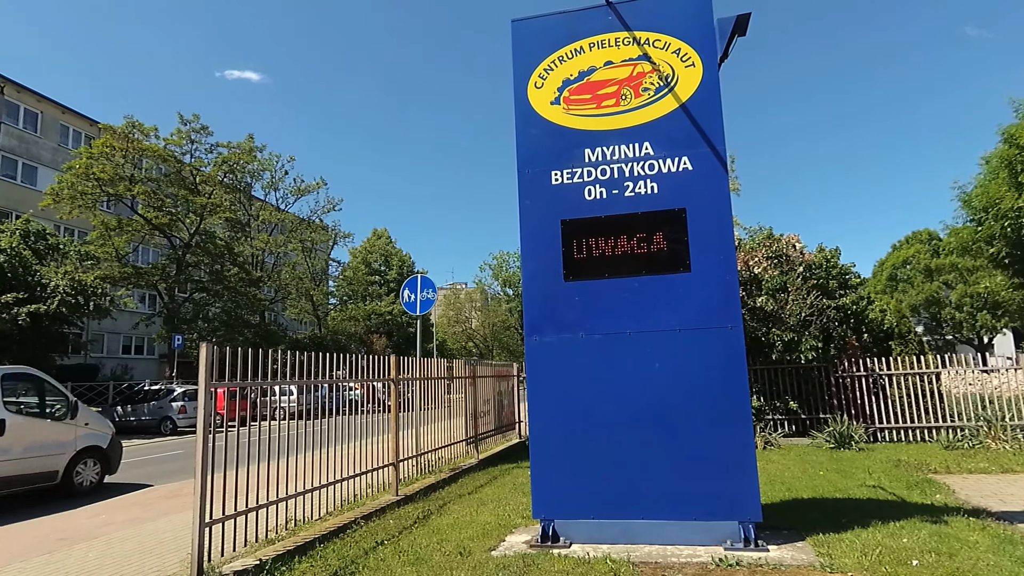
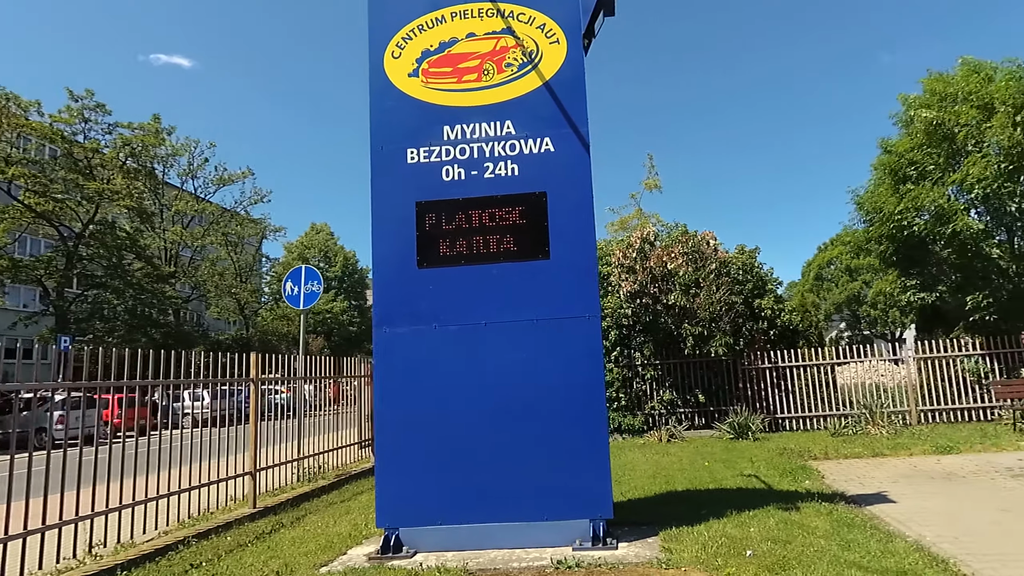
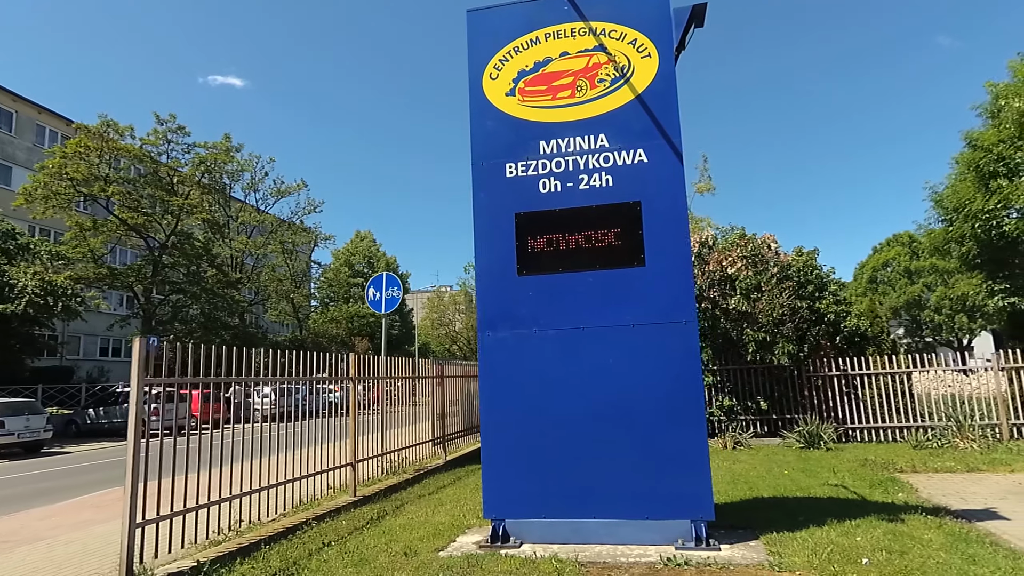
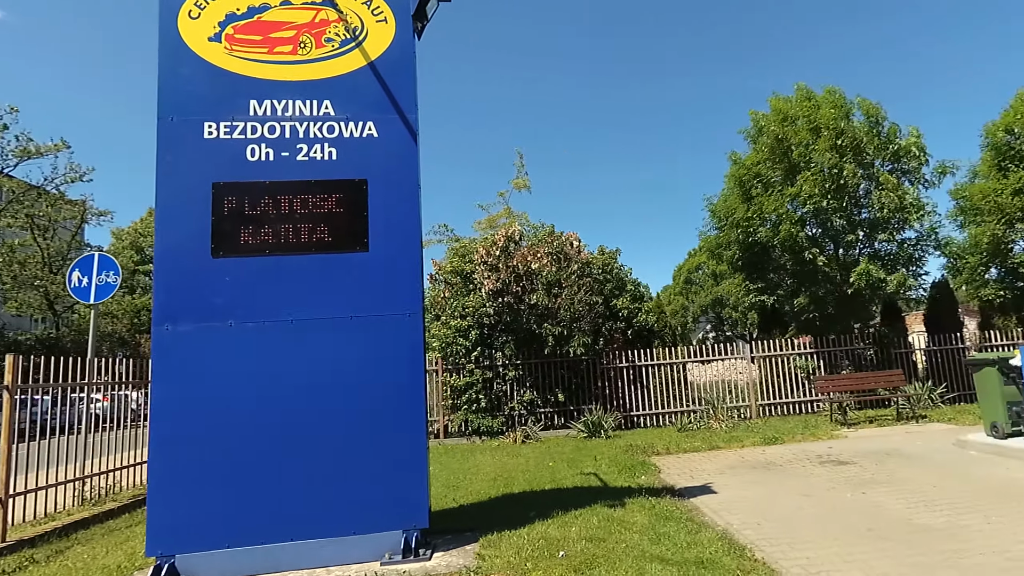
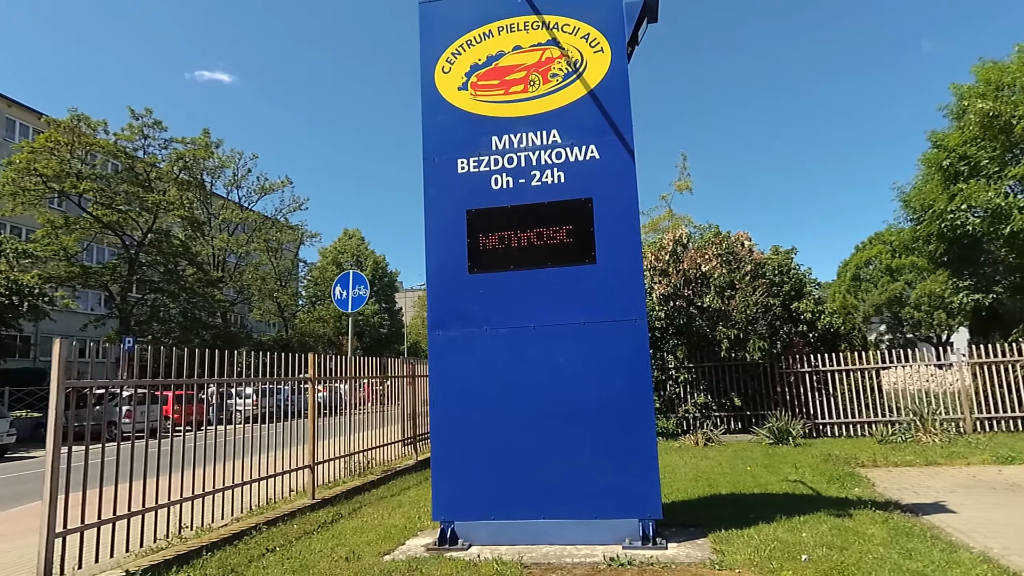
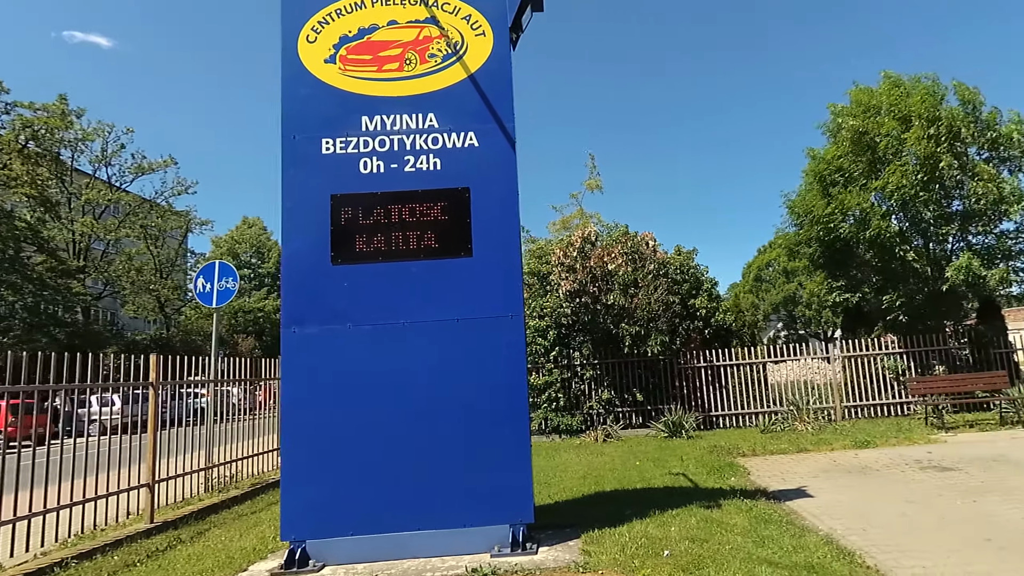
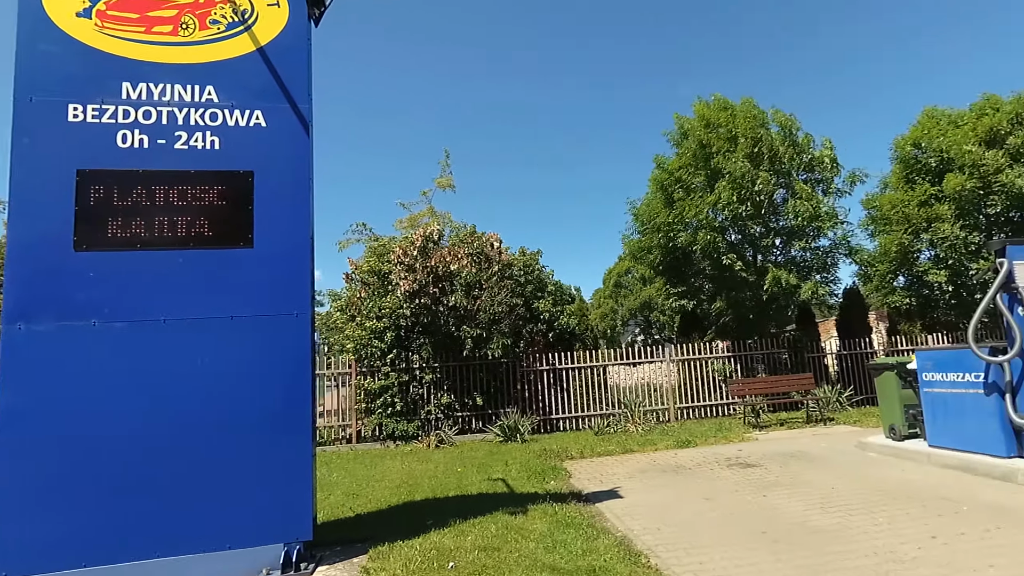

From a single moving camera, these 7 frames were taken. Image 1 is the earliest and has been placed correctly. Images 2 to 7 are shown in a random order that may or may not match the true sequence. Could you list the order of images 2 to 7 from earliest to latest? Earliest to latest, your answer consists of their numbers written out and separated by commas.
3, 5, 2, 6, 4, 7
